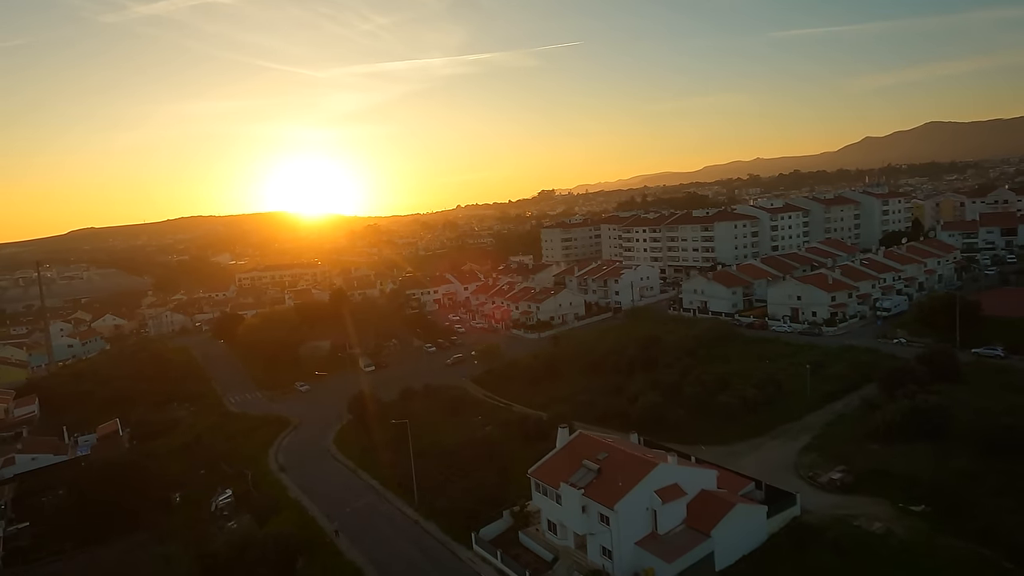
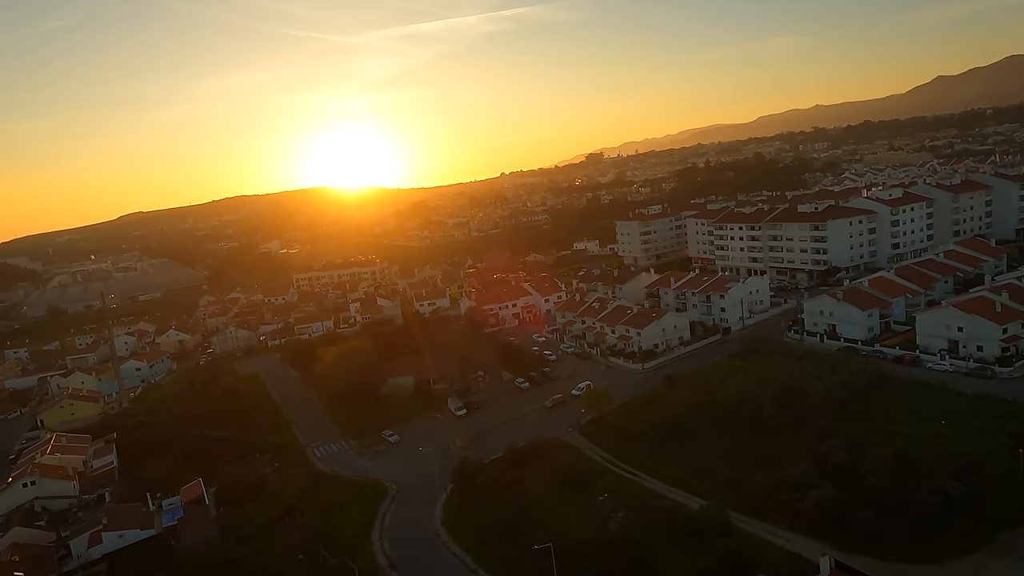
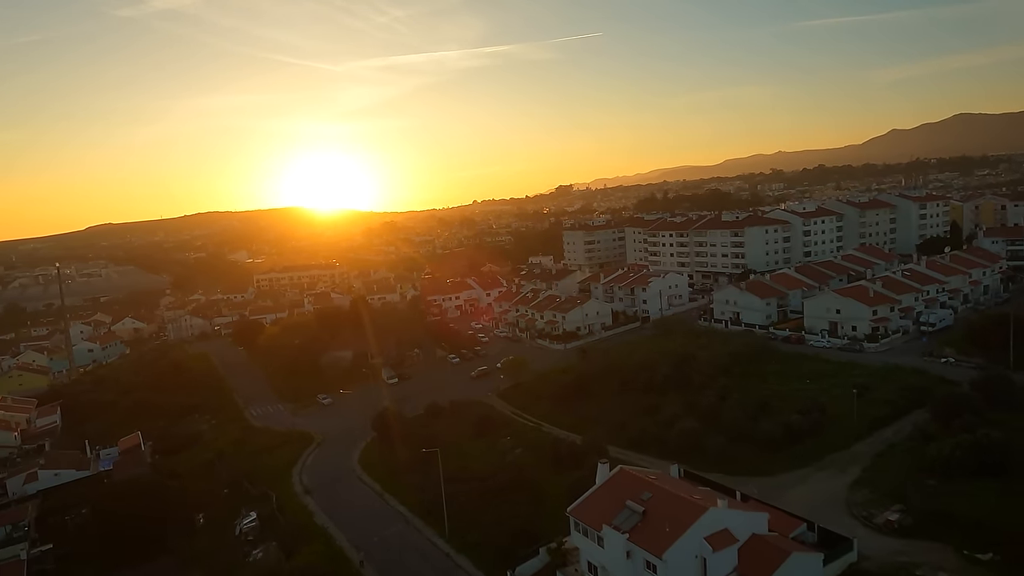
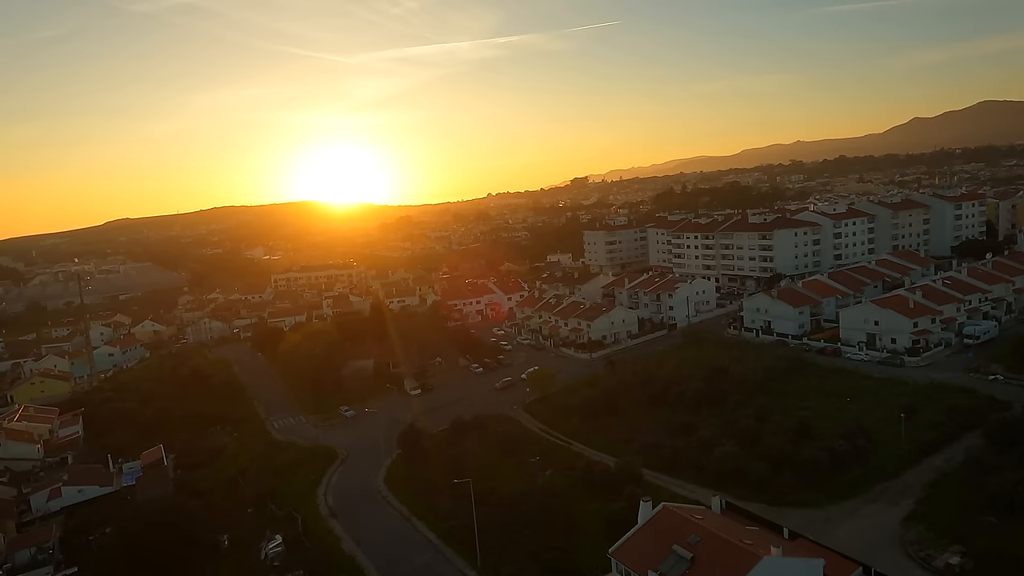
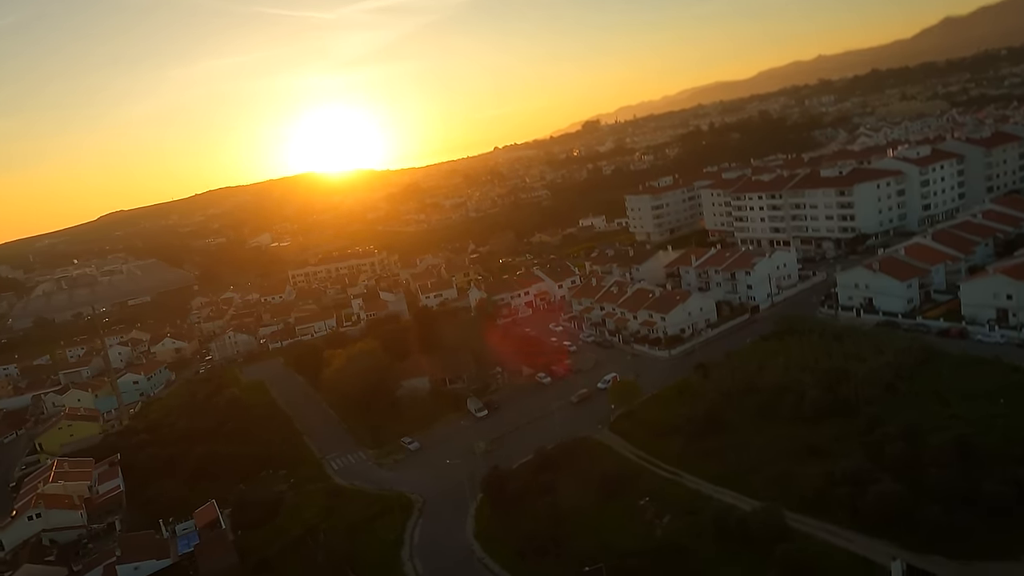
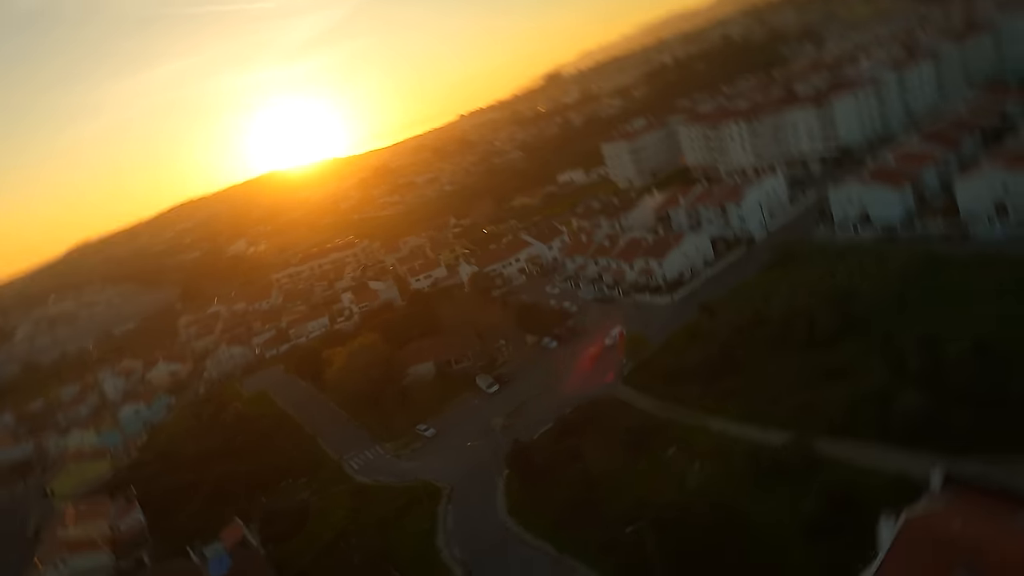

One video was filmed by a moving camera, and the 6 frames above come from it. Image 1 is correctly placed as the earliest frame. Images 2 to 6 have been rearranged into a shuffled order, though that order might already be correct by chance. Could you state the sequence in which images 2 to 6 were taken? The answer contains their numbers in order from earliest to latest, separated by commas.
3, 4, 2, 5, 6
